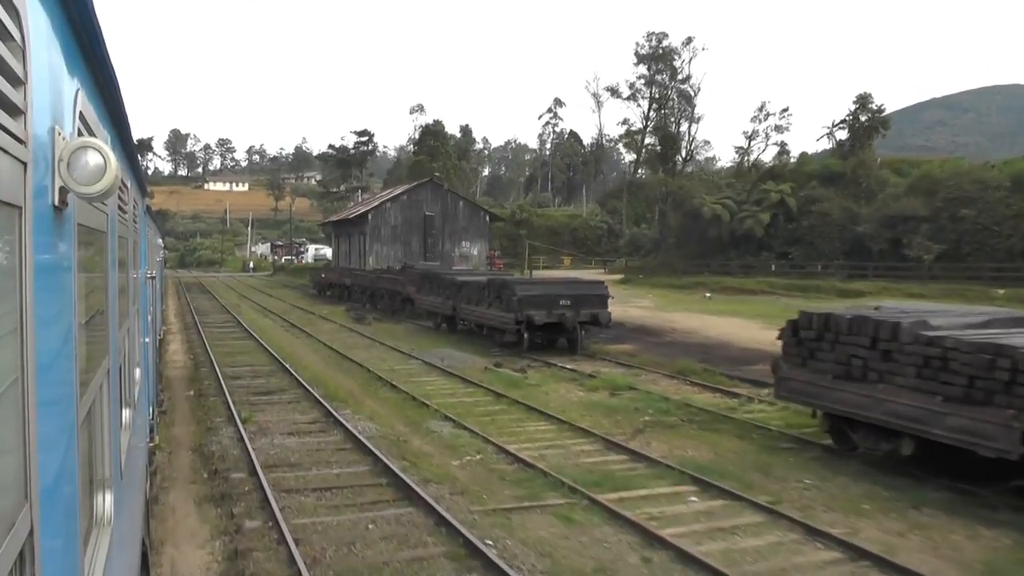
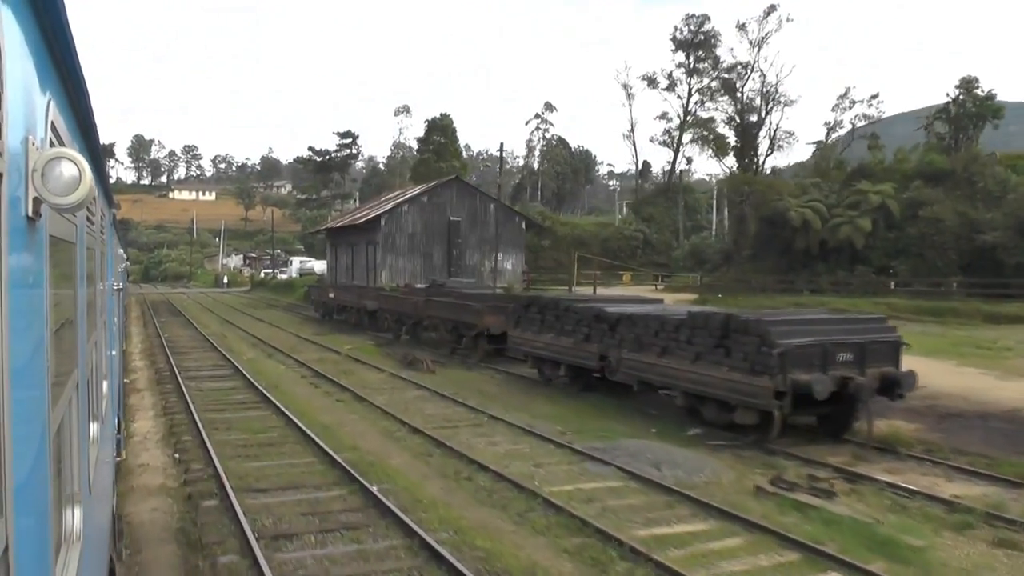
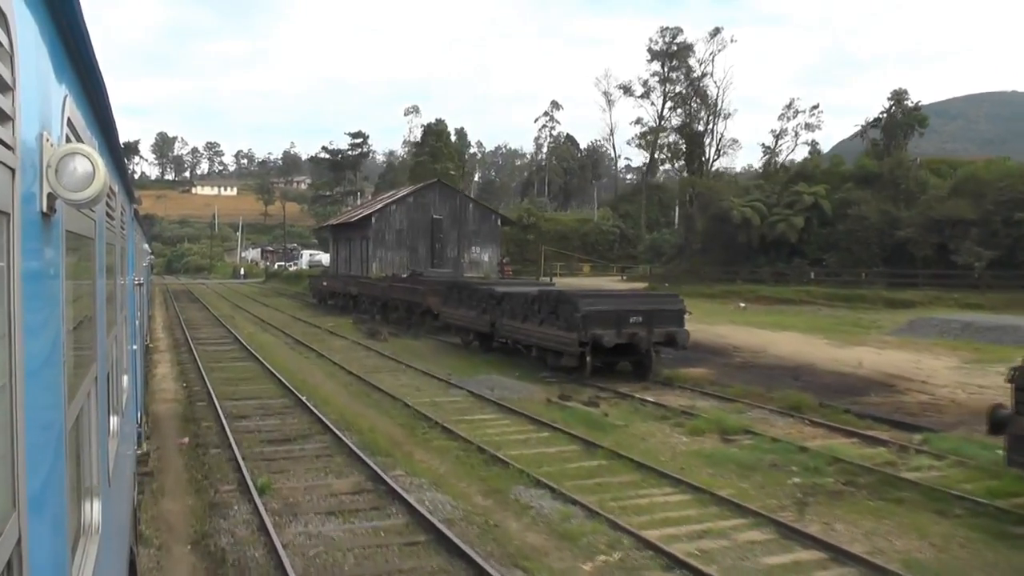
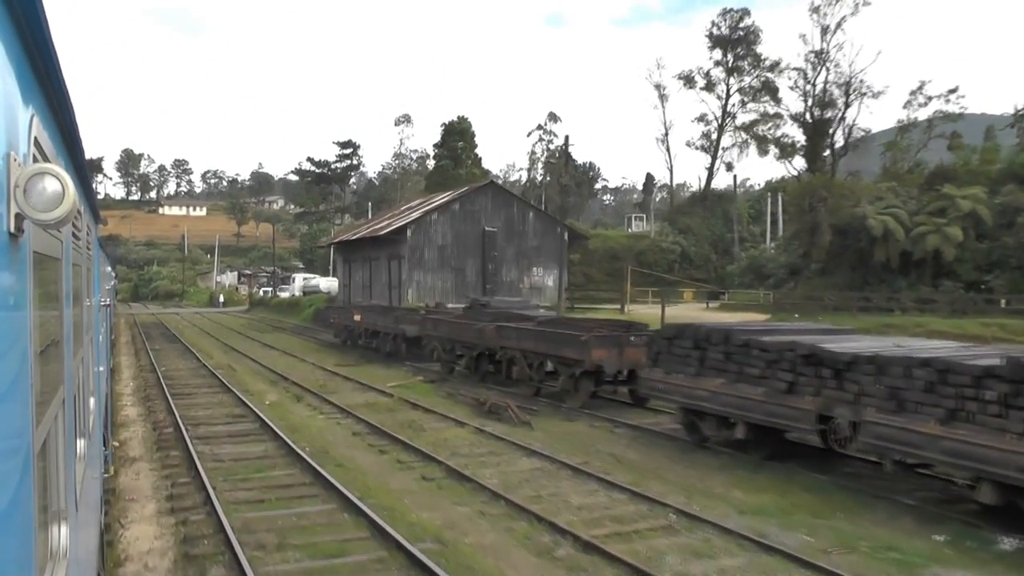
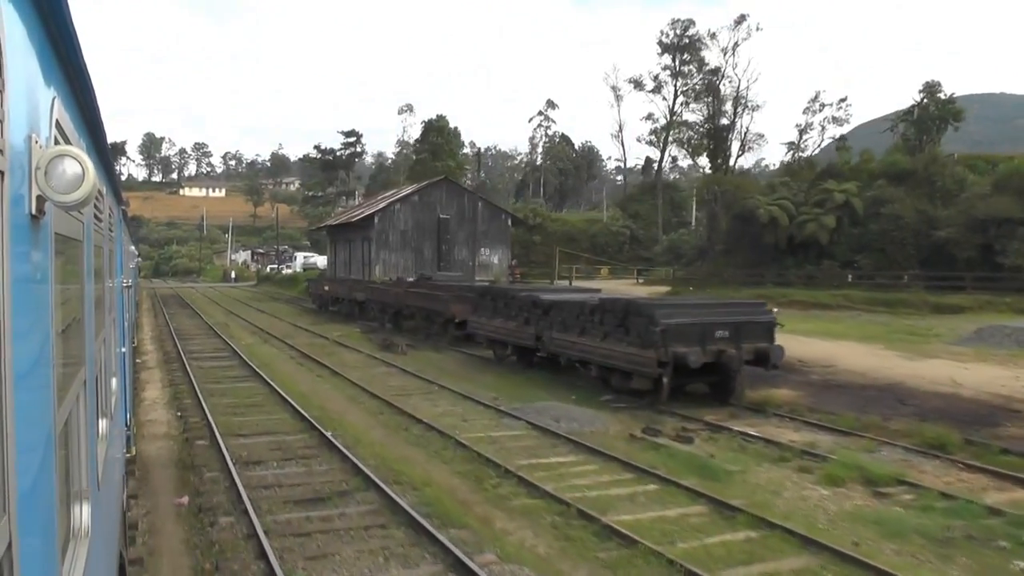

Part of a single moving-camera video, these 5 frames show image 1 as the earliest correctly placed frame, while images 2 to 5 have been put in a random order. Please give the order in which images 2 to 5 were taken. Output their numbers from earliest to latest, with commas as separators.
3, 5, 2, 4
